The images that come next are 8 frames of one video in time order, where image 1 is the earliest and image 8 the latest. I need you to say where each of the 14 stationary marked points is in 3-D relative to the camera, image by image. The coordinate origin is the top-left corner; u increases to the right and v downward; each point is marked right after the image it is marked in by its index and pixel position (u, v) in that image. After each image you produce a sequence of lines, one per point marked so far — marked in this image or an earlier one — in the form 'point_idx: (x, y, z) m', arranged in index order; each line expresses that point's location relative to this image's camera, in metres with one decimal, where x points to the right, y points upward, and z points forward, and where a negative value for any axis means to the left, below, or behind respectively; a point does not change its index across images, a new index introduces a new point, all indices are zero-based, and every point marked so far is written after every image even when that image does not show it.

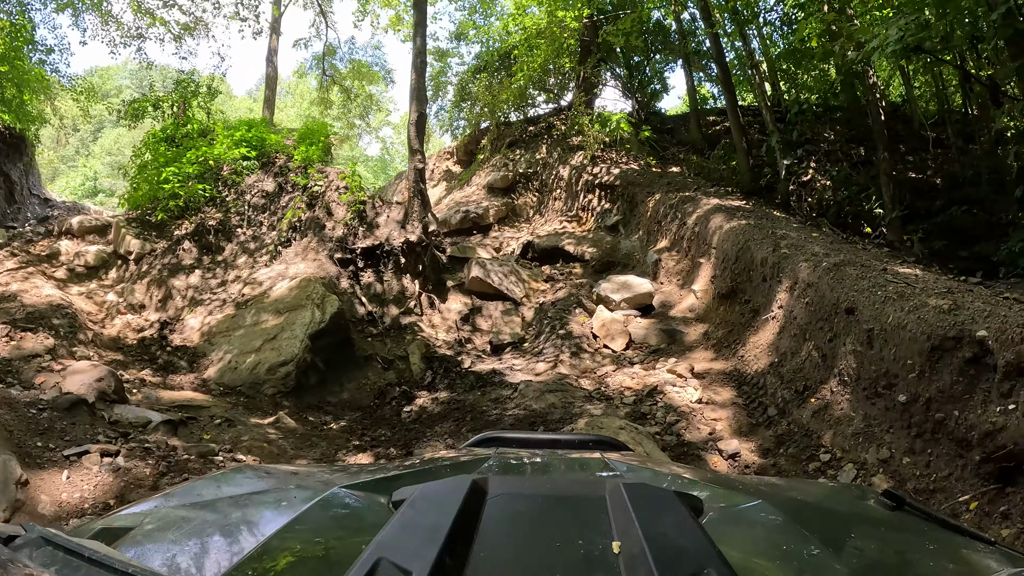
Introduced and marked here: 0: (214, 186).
0: (-5.4, +1.9, +10.0) m
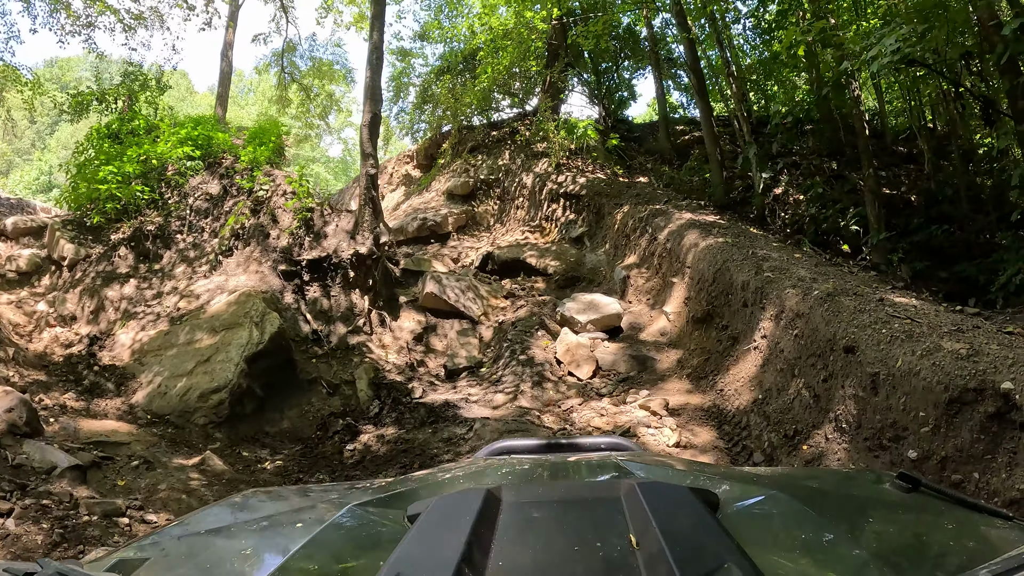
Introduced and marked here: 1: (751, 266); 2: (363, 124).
0: (-6.0, +1.7, +9.3) m
1: (+2.4, +0.2, +5.4) m
2: (-2.0, +2.2, +7.5) m
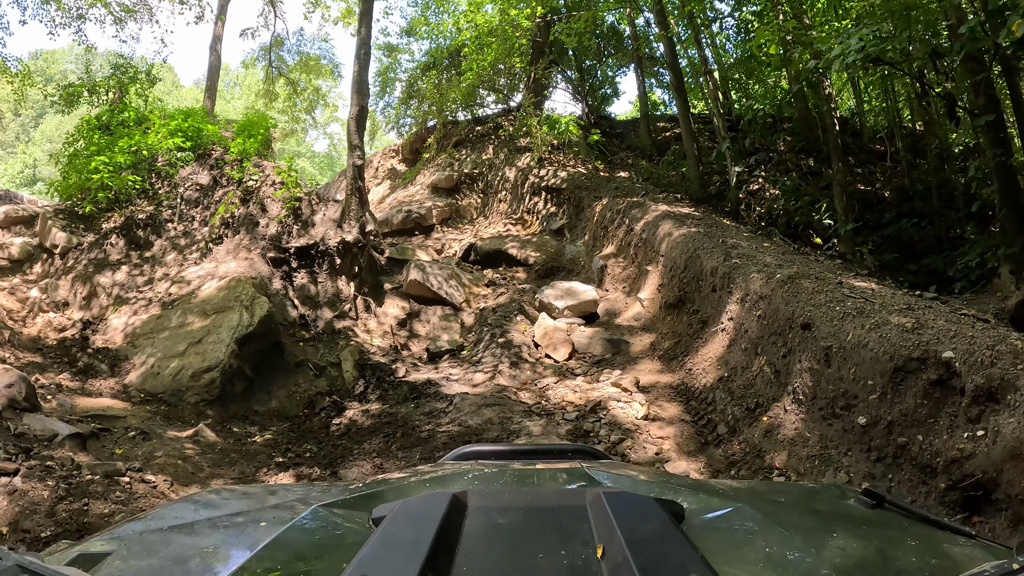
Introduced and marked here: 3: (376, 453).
0: (-6.3, +1.9, +9.4) m
1: (+2.1, +0.4, +5.7) m
2: (-2.3, +2.4, +7.7) m
3: (-1.0, -1.2, +4.2) m
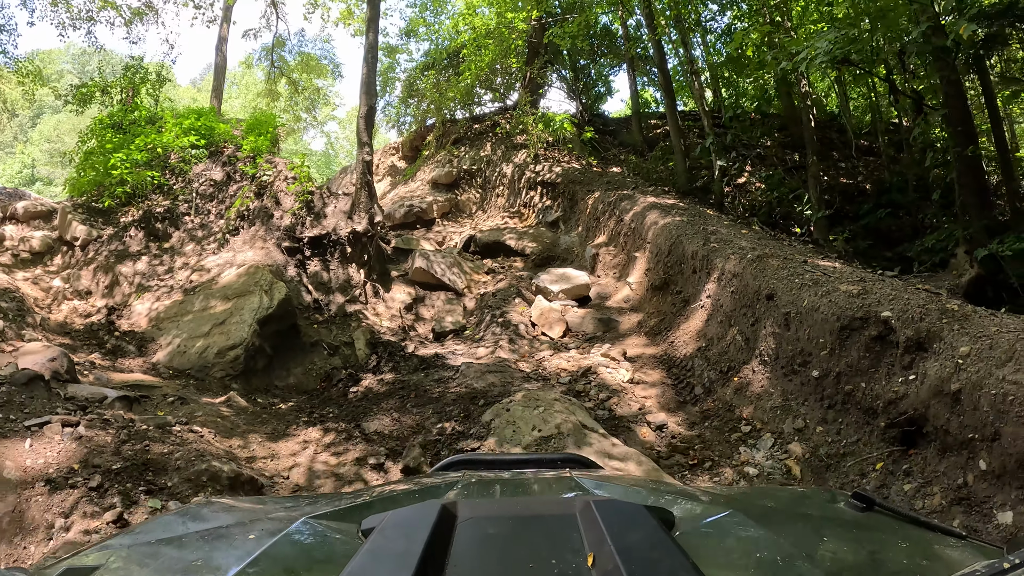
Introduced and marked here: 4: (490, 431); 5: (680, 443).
0: (-6.3, +2.0, +9.9) m
1: (+2.1, +0.6, +6.3) m
2: (-2.3, +2.6, +8.2) m
3: (-1.0, -1.1, +4.7) m
4: (-0.2, -1.0, +3.8) m
5: (+1.3, -1.2, +4.2) m
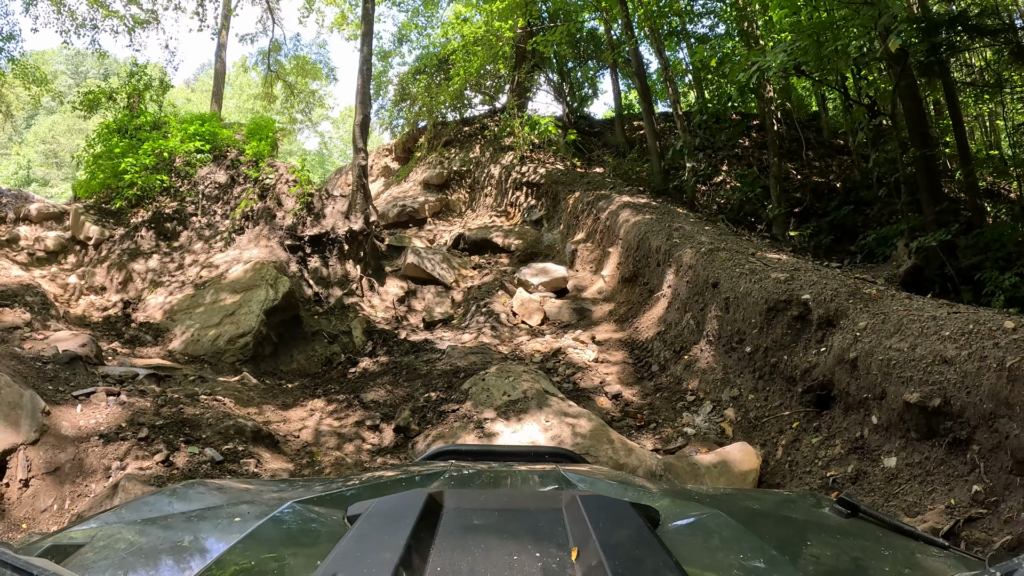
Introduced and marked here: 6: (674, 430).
0: (-6.6, +2.1, +10.5) m
1: (+1.9, +0.7, +7.0) m
2: (-2.6, +2.7, +8.9) m
3: (-1.2, -1.0, +5.4) m
4: (-0.3, -0.9, +4.4) m
5: (+1.1, -1.1, +4.9) m
6: (+1.4, -1.2, +4.6) m
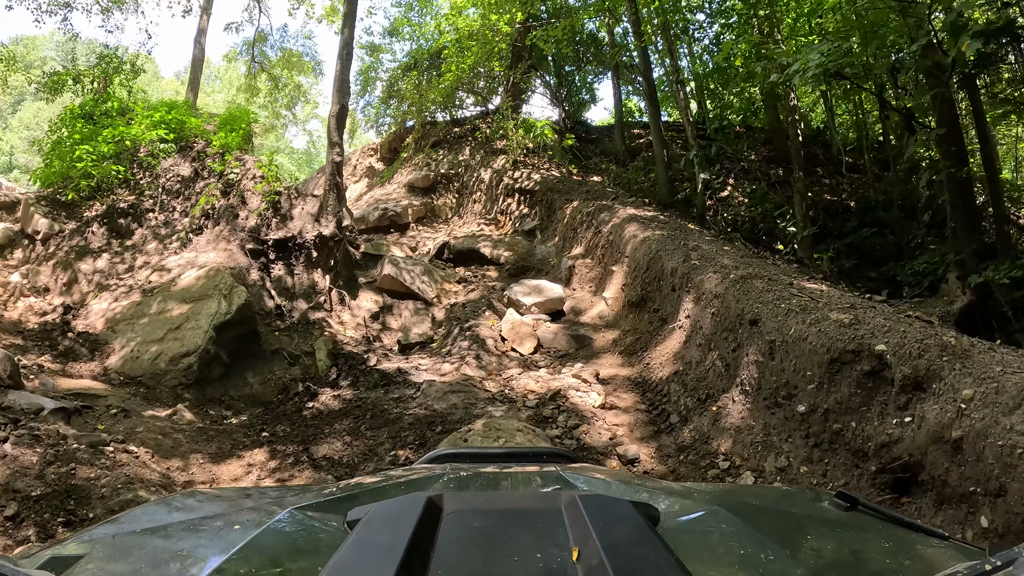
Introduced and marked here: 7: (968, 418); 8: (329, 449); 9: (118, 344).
0: (-6.6, +2.1, +9.5) m
1: (+1.9, +0.4, +6.0) m
2: (-2.6, +2.5, +7.9) m
3: (-1.3, -1.2, +4.4) m
4: (-0.4, -1.1, +3.5) m
5: (+1.0, -1.4, +4.0) m
6: (+1.3, -1.5, +3.6) m
7: (+2.4, -0.7, +2.9) m
8: (-1.4, -1.2, +4.2) m
9: (-4.6, -0.7, +6.4) m
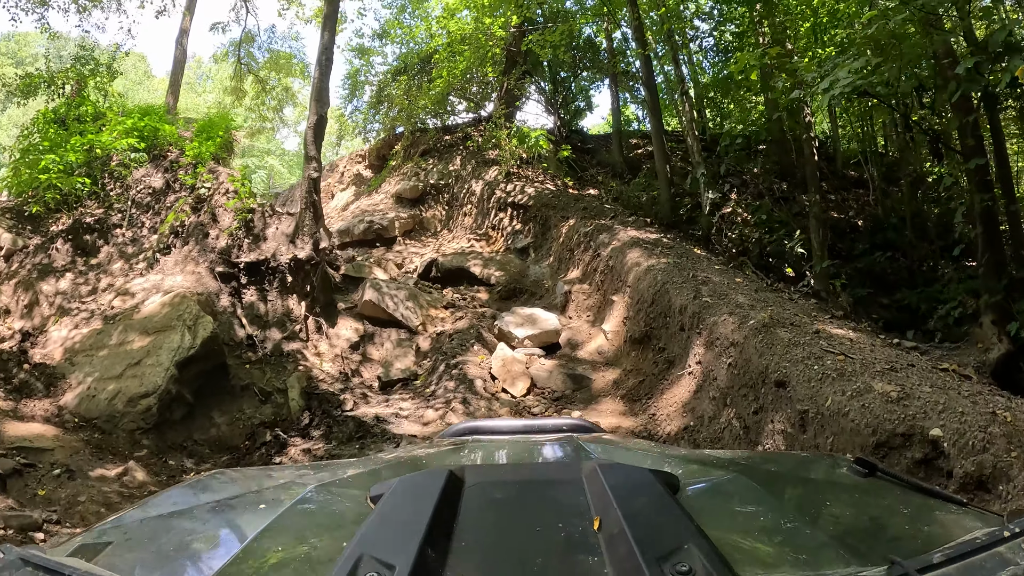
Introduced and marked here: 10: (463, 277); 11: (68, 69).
0: (-6.7, +1.8, +8.9) m
1: (+1.8, 0.0, +5.5) m
2: (-2.6, +2.2, +7.3) m
3: (-1.4, -1.5, +3.8) m
4: (-0.5, -1.5, +2.9) m
5: (+0.9, -1.7, +3.4) m
6: (+1.2, -1.8, +3.1) m
7: (+2.4, -1.1, +2.4) m
8: (-1.5, -1.6, +3.7) m
9: (-4.7, -1.0, +5.8) m
10: (-0.6, +0.1, +8.5) m
11: (-9.2, +4.5, +11.4) m
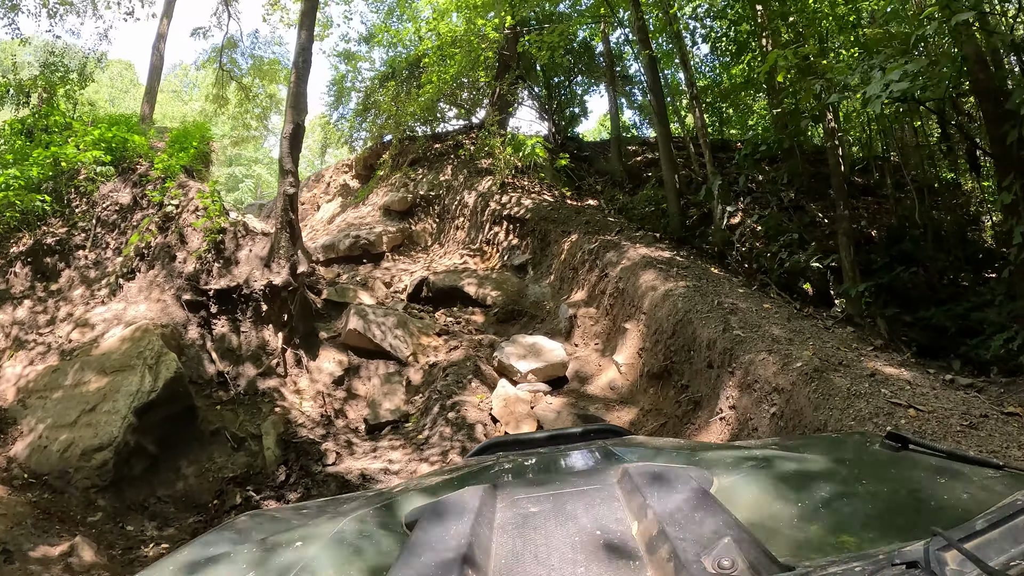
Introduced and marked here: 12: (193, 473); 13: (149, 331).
0: (-6.7, +1.4, +8.2) m
1: (+1.8, -0.3, +4.8) m
2: (-2.7, +1.8, +6.6) m
3: (-1.3, -1.8, +3.2) m
4: (-0.4, -1.7, +2.2) m
5: (+1.0, -2.0, +2.7) m
6: (+1.3, -2.1, +2.4) m
7: (+2.4, -1.3, +1.7) m
8: (-1.4, -1.8, +3.0) m
9: (-4.6, -1.3, +5.1) m
10: (-0.6, -0.2, +7.8) m
11: (-9.3, +4.1, +10.7) m
12: (-2.9, -1.7, +4.9) m
13: (-3.7, -0.5, +5.6) m
